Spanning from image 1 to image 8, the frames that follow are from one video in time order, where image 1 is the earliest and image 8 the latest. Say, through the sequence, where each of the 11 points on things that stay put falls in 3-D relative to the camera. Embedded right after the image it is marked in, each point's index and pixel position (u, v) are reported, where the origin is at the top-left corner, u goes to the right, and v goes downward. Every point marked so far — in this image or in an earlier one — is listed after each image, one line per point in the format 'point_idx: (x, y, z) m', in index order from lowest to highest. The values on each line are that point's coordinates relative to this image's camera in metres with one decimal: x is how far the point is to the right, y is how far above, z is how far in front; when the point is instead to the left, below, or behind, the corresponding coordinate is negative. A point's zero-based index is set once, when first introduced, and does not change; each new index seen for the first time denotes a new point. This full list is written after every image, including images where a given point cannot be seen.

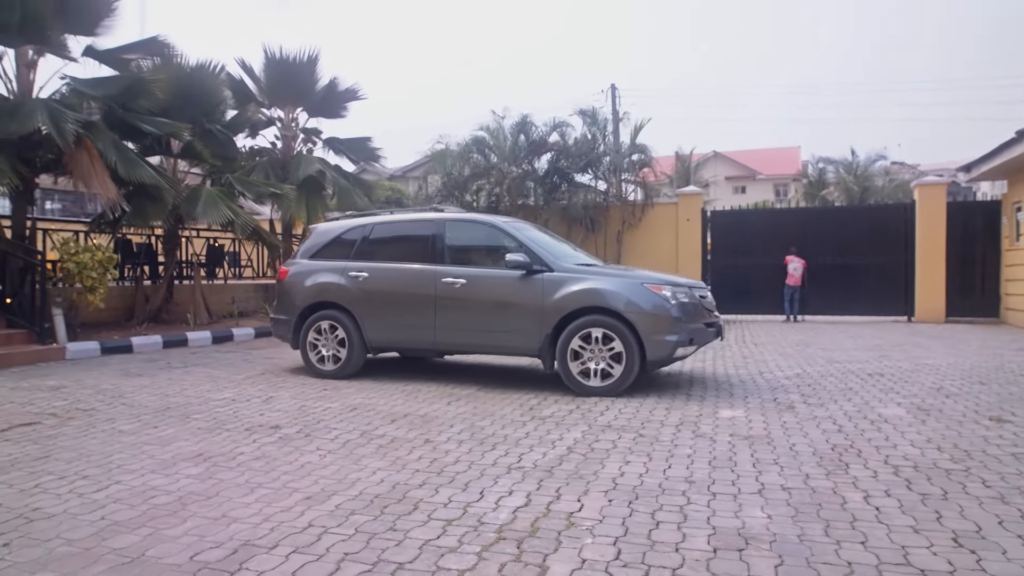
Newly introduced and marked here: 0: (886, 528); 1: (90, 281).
0: (+1.7, -1.1, +3.6) m
1: (-6.5, +0.1, +12.3) m
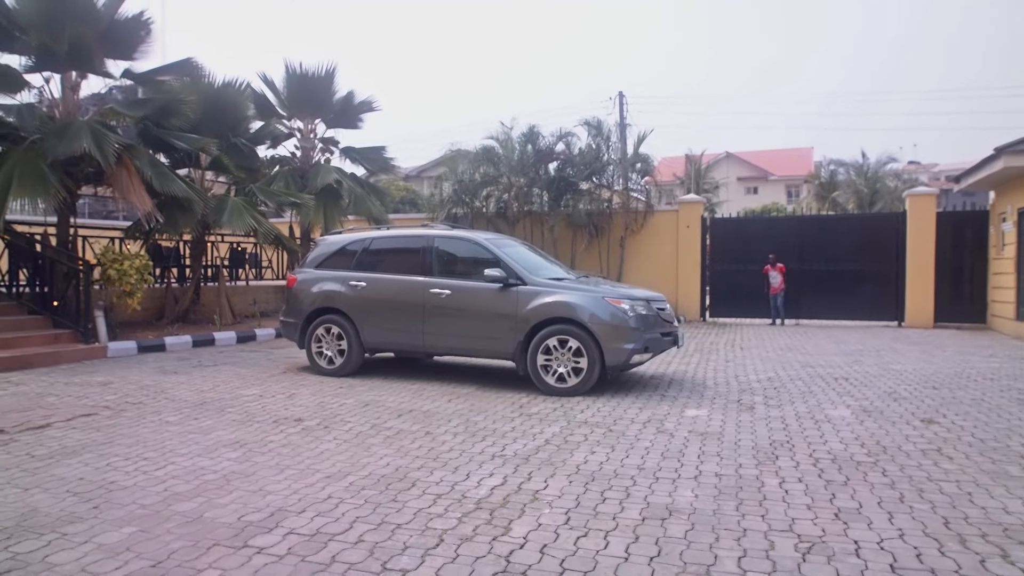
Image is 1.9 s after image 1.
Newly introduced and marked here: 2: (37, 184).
0: (+1.5, -1.2, +4.5) m
1: (-6.5, 0.0, +13.3) m
2: (-7.3, +1.6, +12.2) m
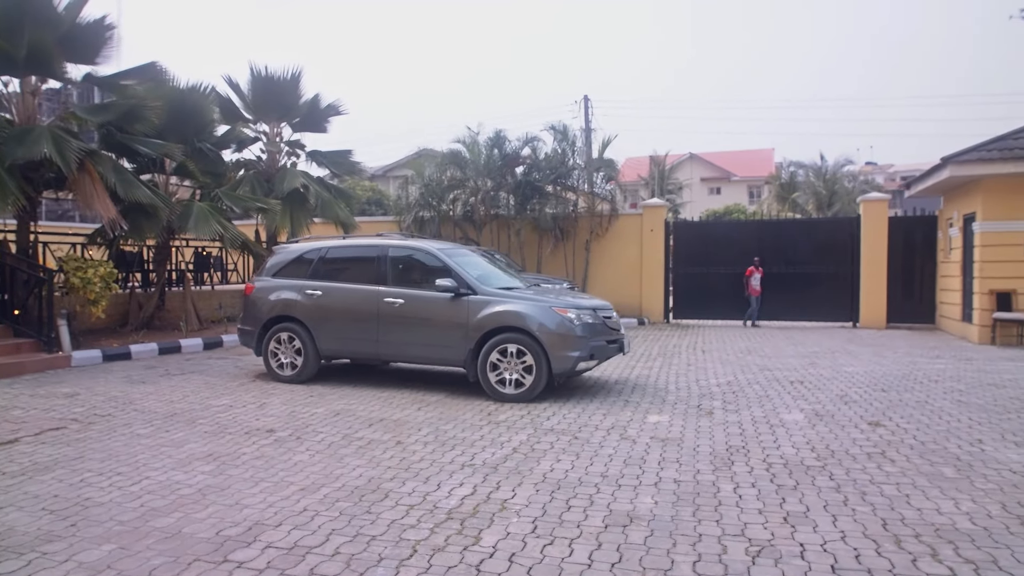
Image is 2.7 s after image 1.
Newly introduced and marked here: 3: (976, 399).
0: (+1.3, -1.3, +4.8) m
1: (-7.0, -0.1, +13.3) m
2: (-7.8, +1.4, +12.1) m
3: (+5.0, -1.2, +8.5) m
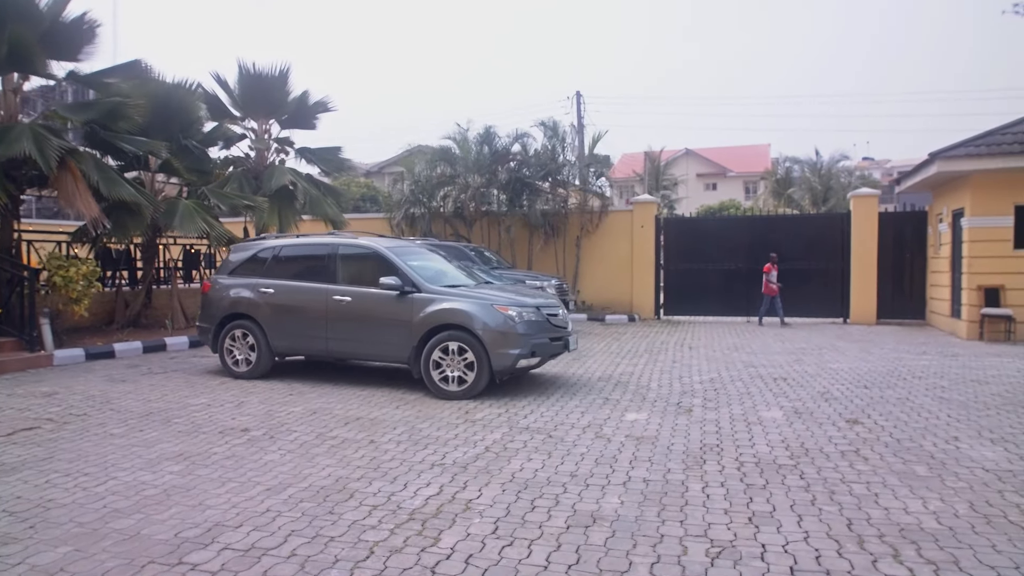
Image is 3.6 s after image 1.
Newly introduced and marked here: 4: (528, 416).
0: (+1.1, -1.3, +4.7) m
1: (-7.3, -0.1, +13.2) m
2: (-8.0, +1.5, +12.0) m
3: (+4.7, -1.2, +8.5) m
4: (+0.2, -1.2, +7.6) m
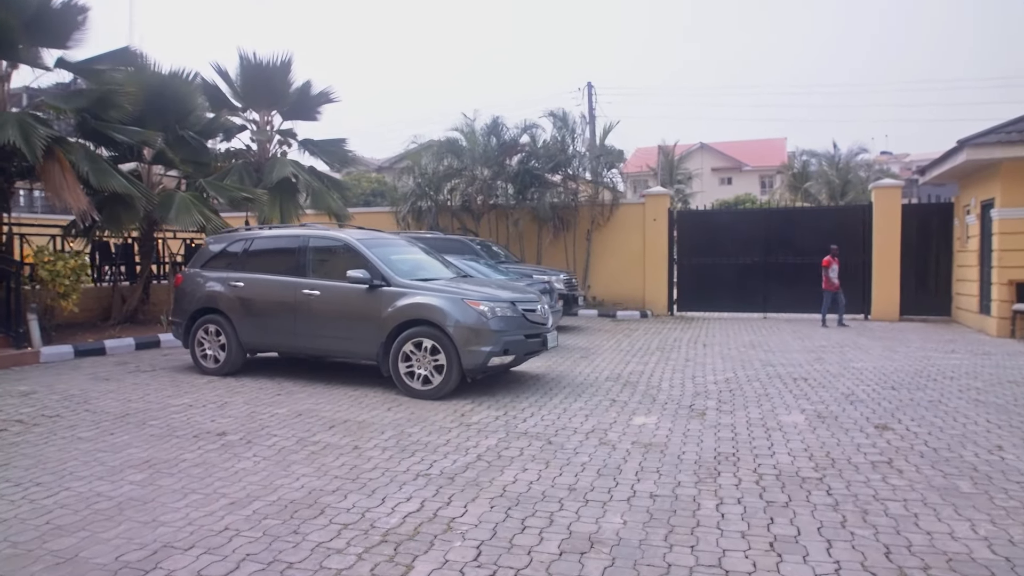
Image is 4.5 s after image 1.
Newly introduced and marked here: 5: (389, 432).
0: (+1.1, -1.3, +4.1) m
1: (-7.2, 0.0, +12.7) m
2: (-7.9, +1.6, +11.6) m
3: (+4.7, -1.1, +7.8) m
4: (+0.1, -1.2, +7.0) m
5: (-1.1, -1.2, +6.8) m
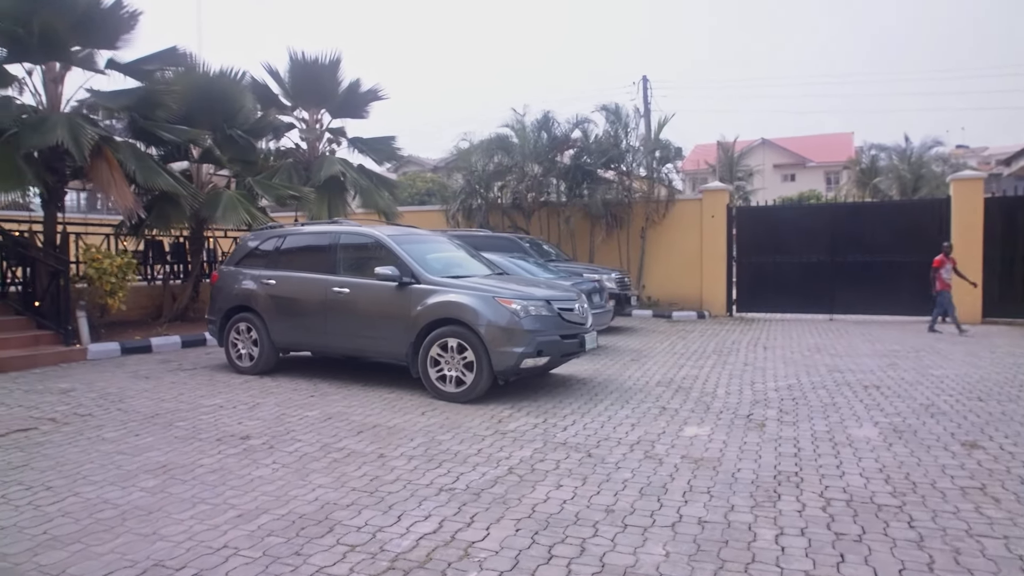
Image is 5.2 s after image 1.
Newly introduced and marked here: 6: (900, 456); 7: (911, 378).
0: (+1.2, -1.2, +3.5) m
1: (-6.4, 0.0, +12.7) m
2: (-7.3, +1.6, +11.6) m
3: (+5.1, -1.1, +6.9) m
4: (+0.5, -1.1, +6.5) m
5: (-0.7, -1.2, +6.3) m
6: (+2.6, -1.1, +5.4) m
7: (+4.5, -1.0, +9.1) m
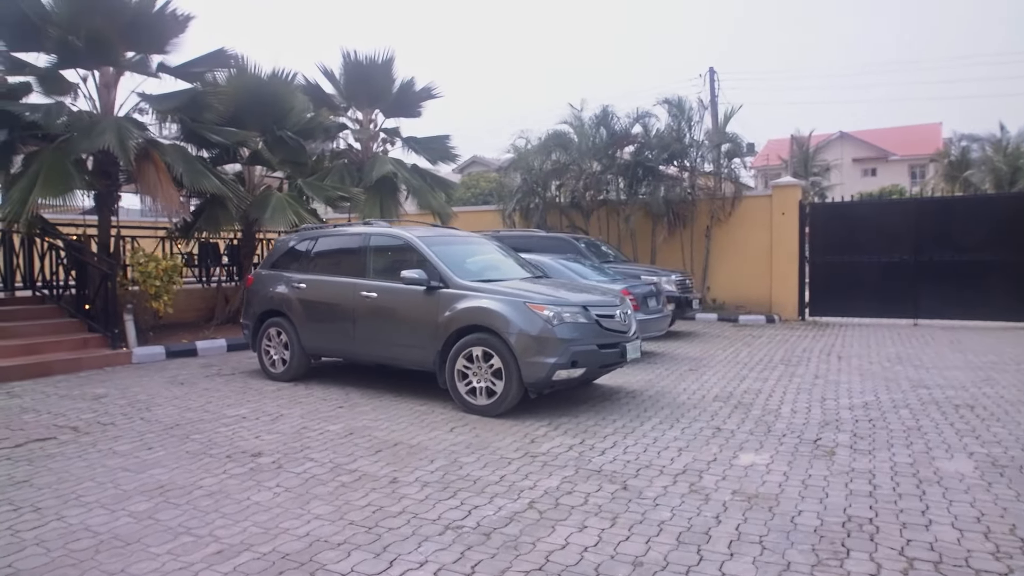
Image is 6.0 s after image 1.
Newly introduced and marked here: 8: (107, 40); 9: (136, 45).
0: (+1.1, -1.3, +2.7) m
1: (-5.6, 0.0, +12.6) m
2: (-6.5, +1.6, +11.6) m
3: (+5.3, -1.1, +5.8) m
4: (+0.7, -1.2, +5.8) m
5: (-0.5, -1.3, +5.7) m
6: (+2.8, -1.2, +4.5) m
7: (+5.0, -1.1, +8.0) m
8: (-6.0, +3.8, +11.8) m
9: (-5.9, +4.0, +12.4) m
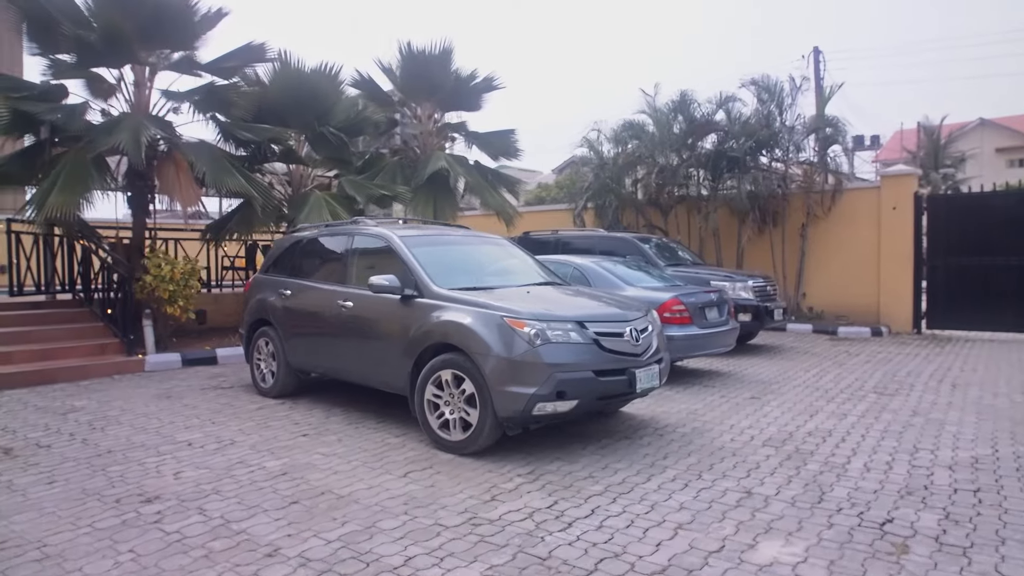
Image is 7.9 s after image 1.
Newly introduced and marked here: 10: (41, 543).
0: (+0.3, -1.3, +1.1) m
1: (-4.9, 0.0, +11.8) m
2: (-6.0, +1.5, +11.0) m
3: (+5.0, -1.2, +3.5) m
4: (+0.3, -1.2, +4.2) m
5: (-0.9, -1.3, +4.3) m
6: (+2.2, -1.2, +2.7) m
7: (+4.9, -1.2, +5.7) m
8: (-5.4, +3.8, +11.1) m
9: (-5.2, +3.9, +11.7) m
10: (-2.5, -1.4, +4.2) m
